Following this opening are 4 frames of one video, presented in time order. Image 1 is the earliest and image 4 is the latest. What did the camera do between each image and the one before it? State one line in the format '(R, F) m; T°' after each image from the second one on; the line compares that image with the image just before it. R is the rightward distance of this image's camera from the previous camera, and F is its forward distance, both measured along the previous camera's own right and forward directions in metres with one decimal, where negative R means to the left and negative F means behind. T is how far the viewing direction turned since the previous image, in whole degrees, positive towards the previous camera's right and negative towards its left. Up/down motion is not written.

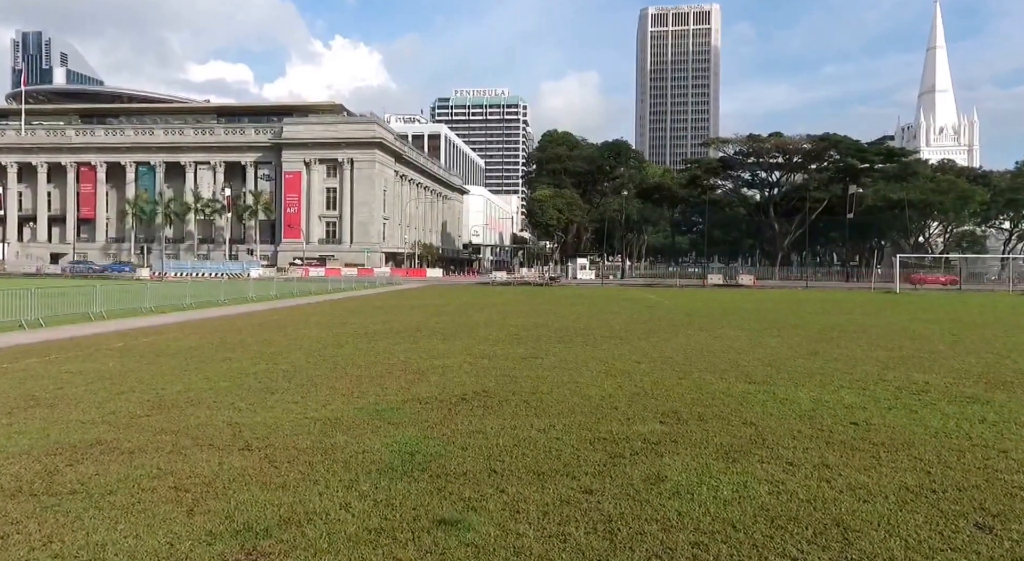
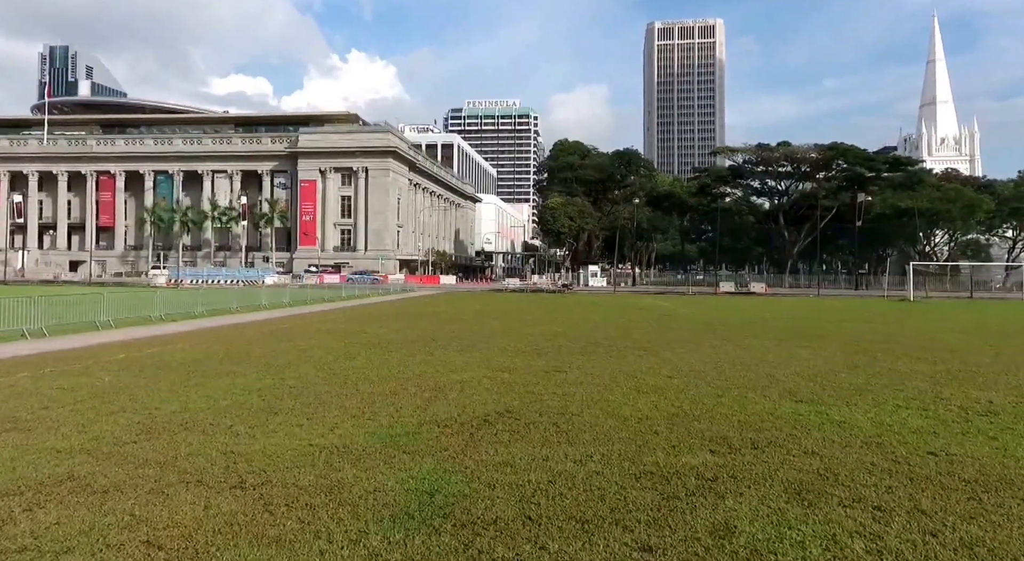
(-0.2, +0.9) m; -1°
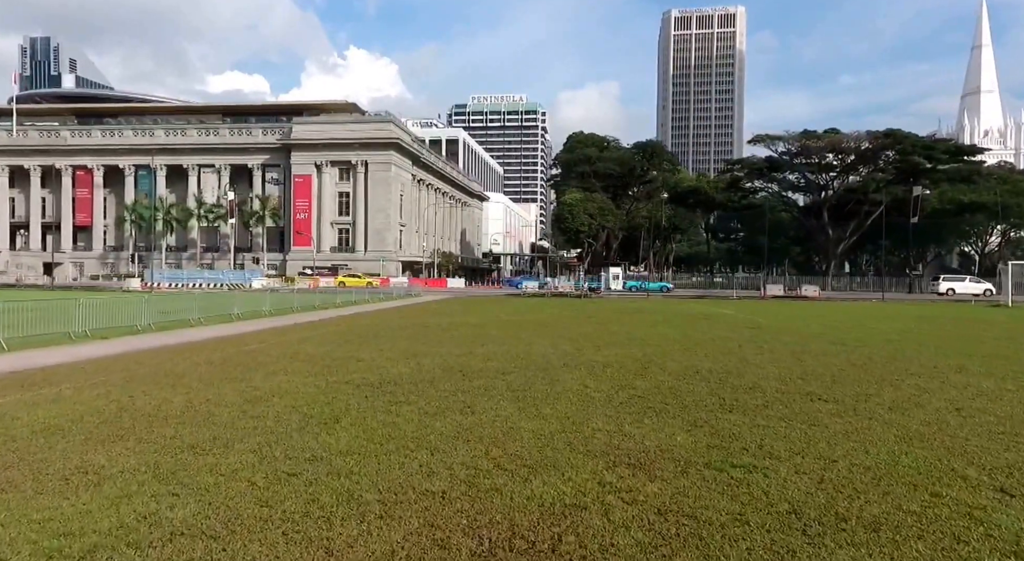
(-1.1, +5.9) m; 0°
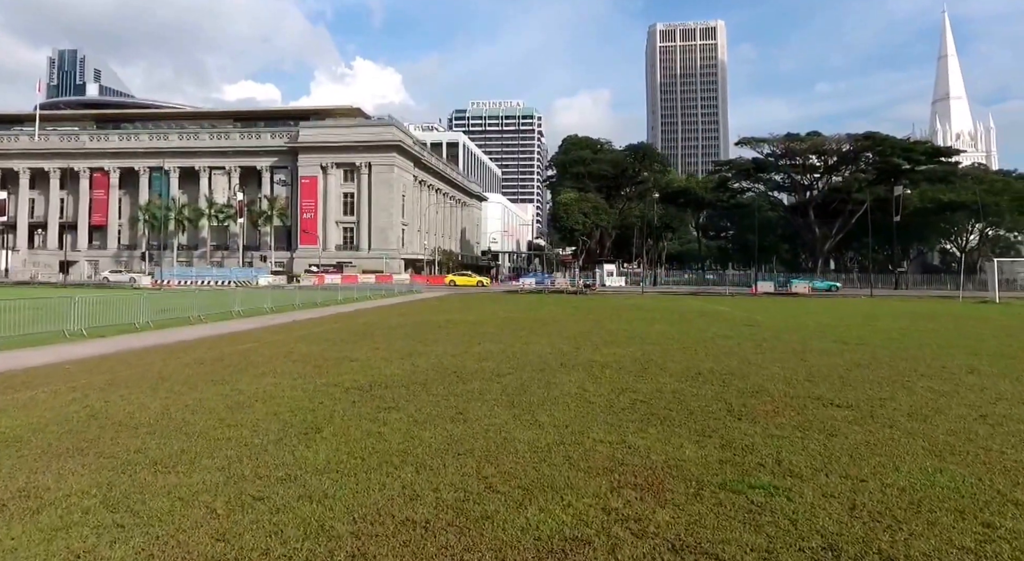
(+0.1, +0.6) m; 0°
